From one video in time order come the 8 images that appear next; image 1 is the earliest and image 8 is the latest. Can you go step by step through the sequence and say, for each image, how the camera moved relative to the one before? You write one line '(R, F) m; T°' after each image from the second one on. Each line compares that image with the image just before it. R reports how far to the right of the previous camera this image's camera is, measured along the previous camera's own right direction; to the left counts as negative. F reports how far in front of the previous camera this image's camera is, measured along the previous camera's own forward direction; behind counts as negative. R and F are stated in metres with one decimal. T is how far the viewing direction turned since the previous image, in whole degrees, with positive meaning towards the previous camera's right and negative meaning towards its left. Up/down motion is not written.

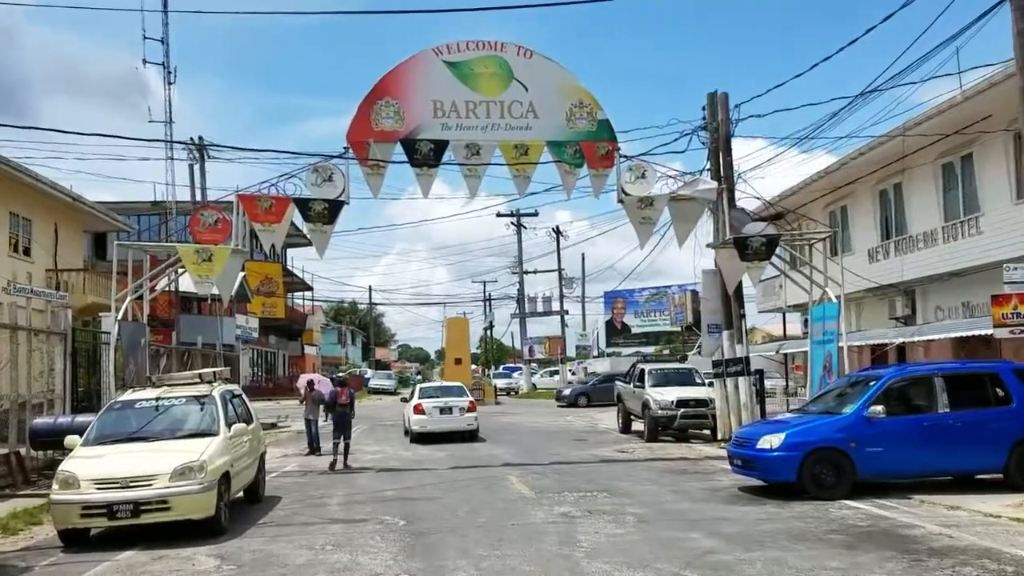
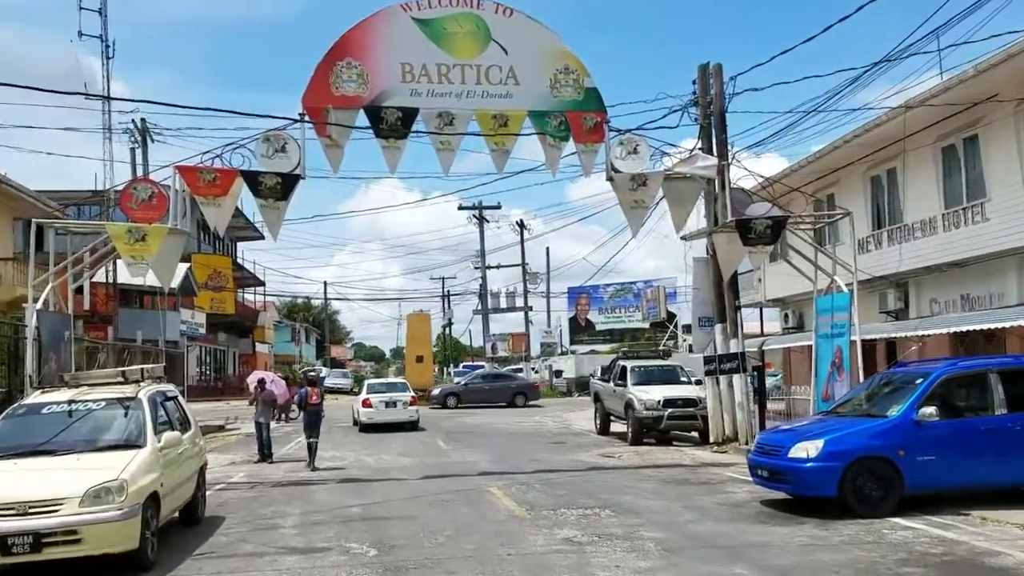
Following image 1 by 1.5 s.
(-0.4, +1.9) m; +3°
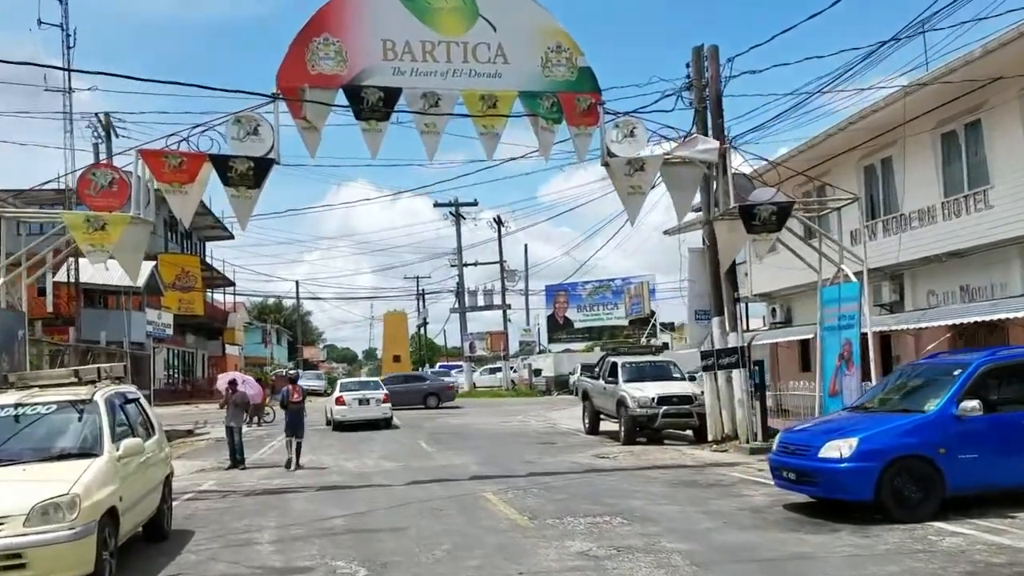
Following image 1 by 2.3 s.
(-0.3, +1.0) m; +2°
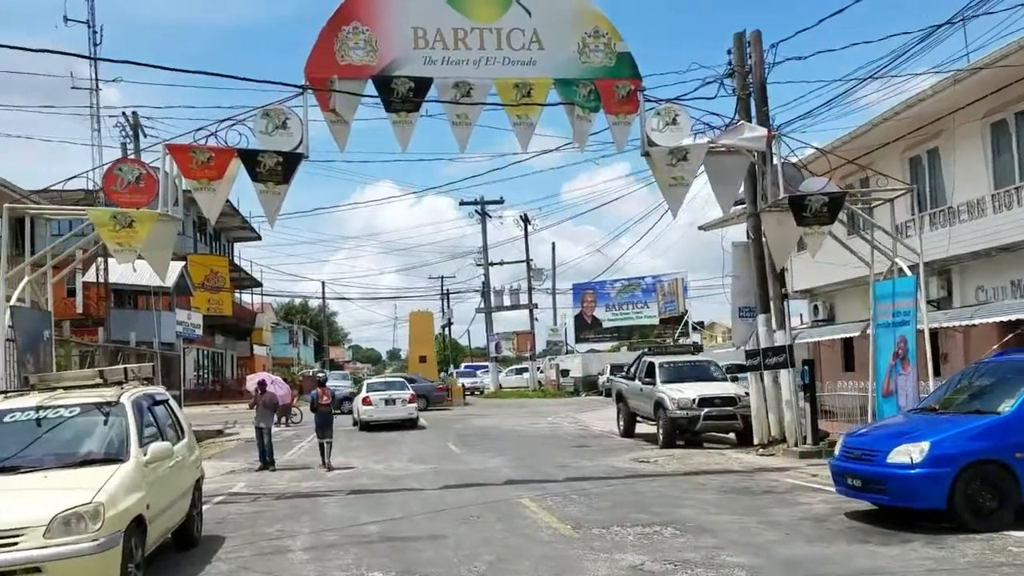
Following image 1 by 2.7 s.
(-0.2, +0.5) m; -2°
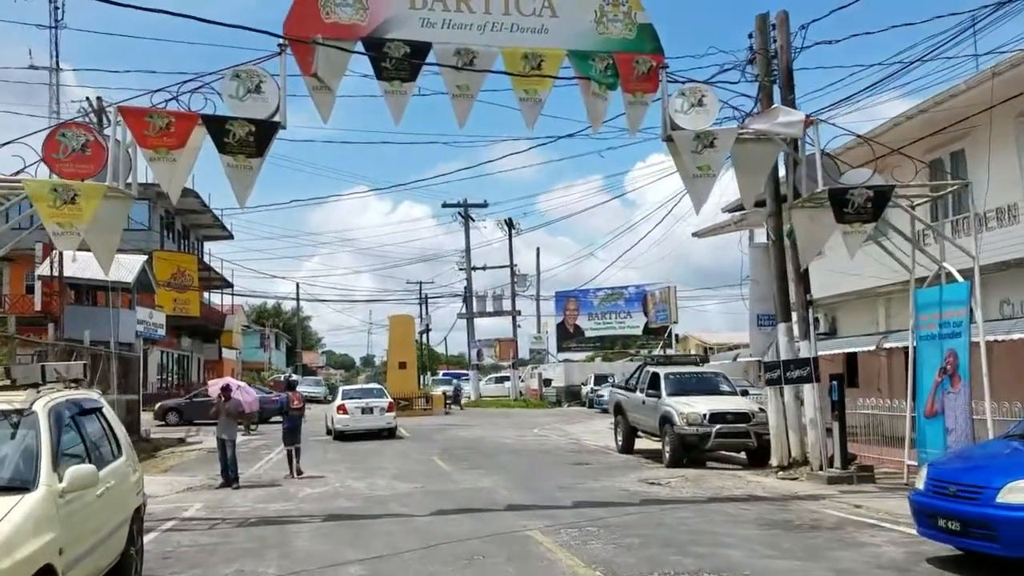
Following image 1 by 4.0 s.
(-0.4, +1.8) m; +2°
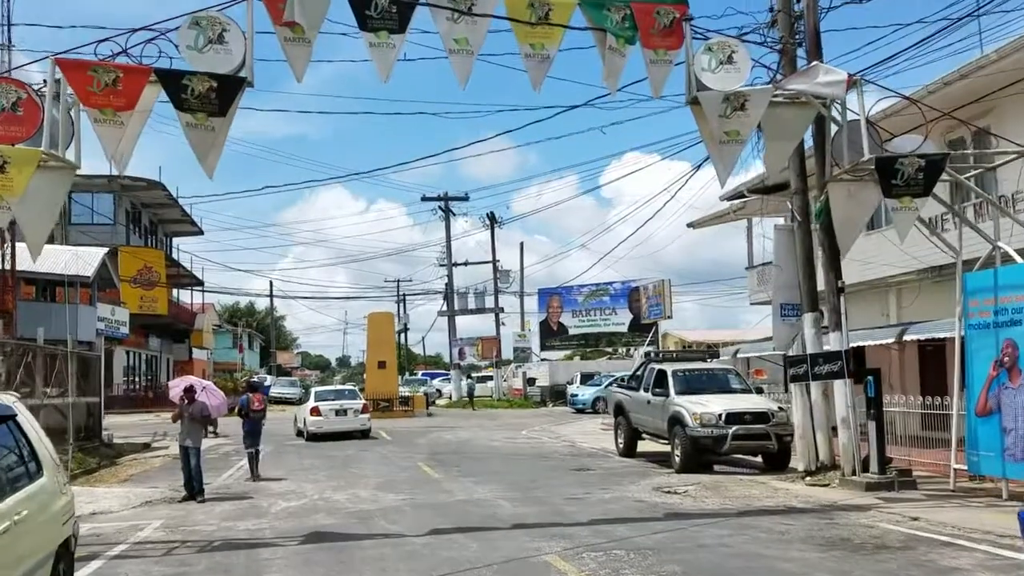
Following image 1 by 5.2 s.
(-0.4, +1.6) m; +2°
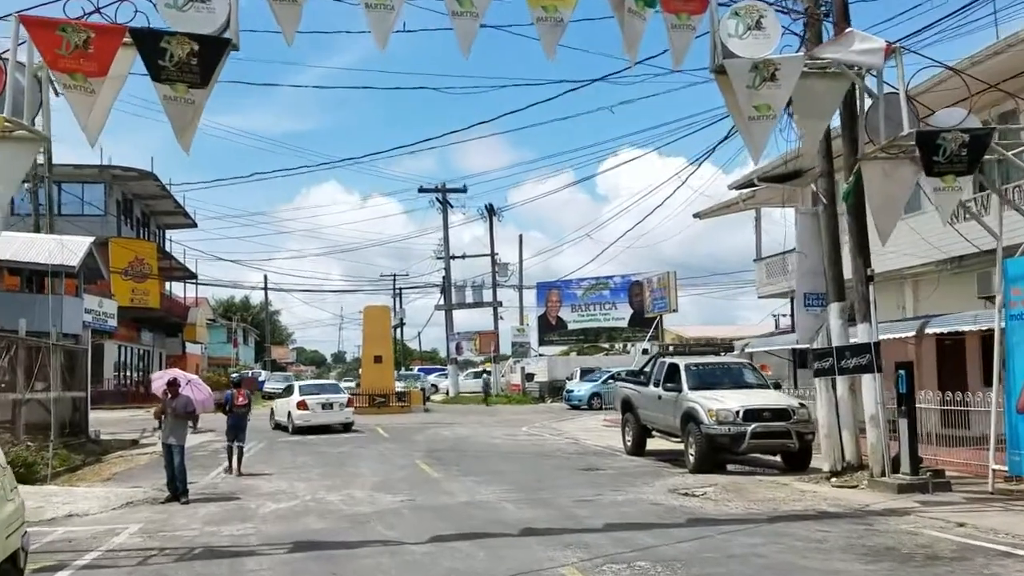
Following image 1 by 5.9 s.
(-0.1, +0.9) m; 0°
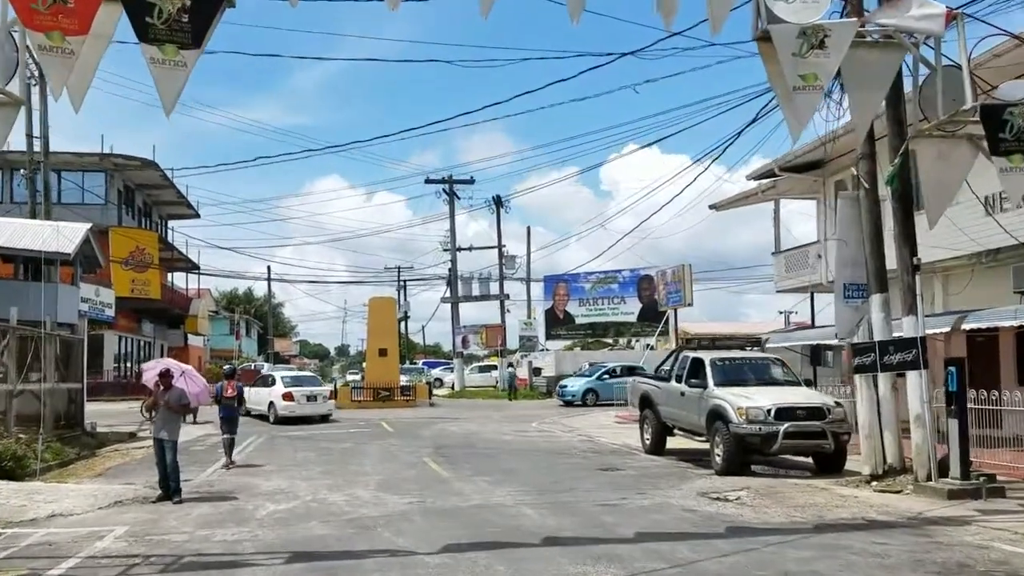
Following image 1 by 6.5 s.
(-0.2, +0.9) m; 0°
